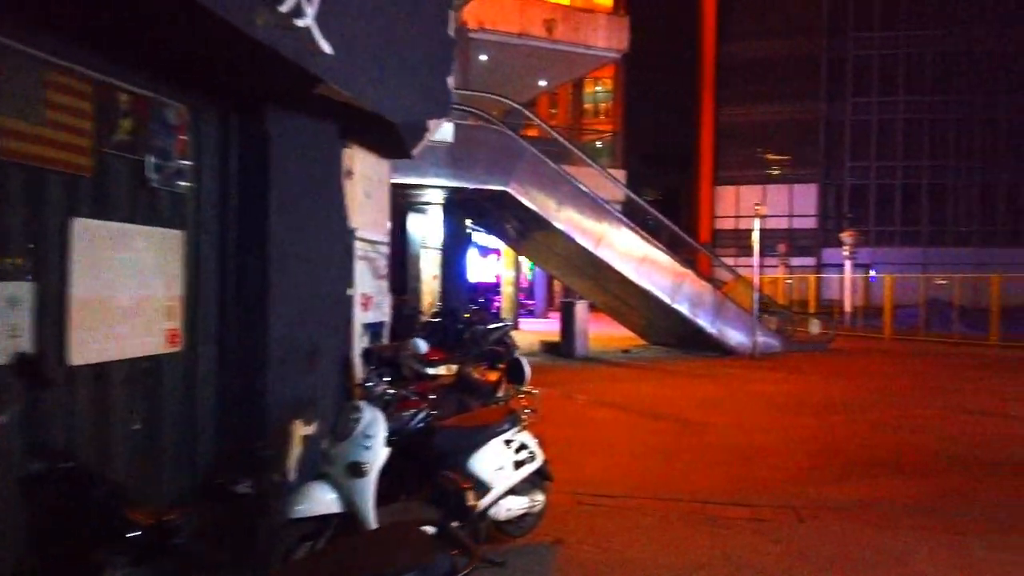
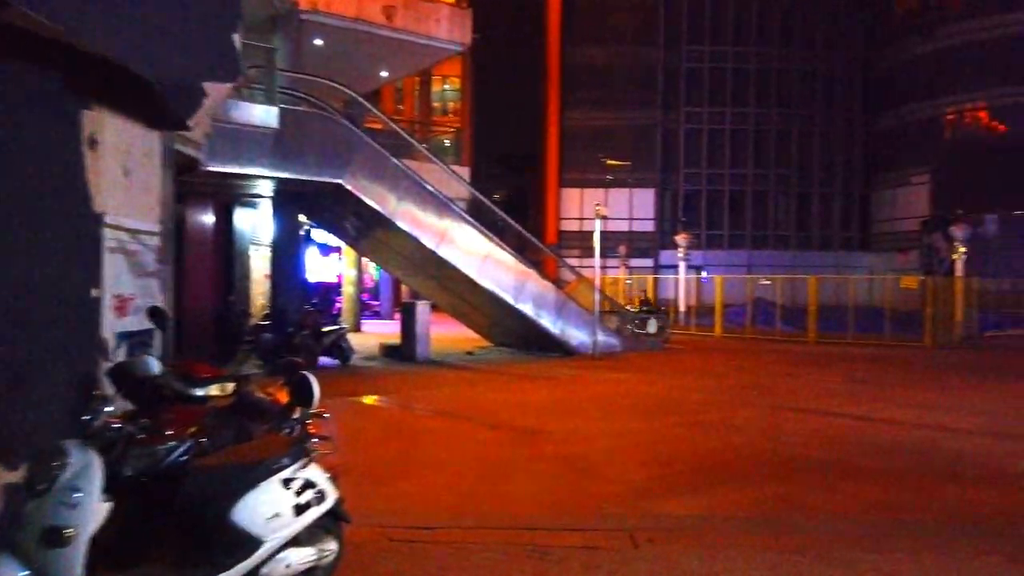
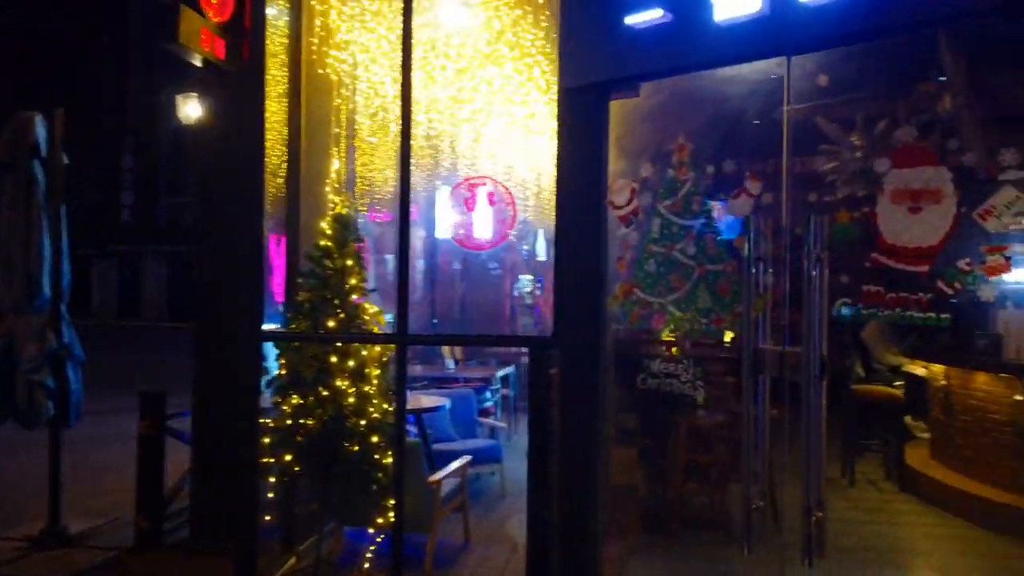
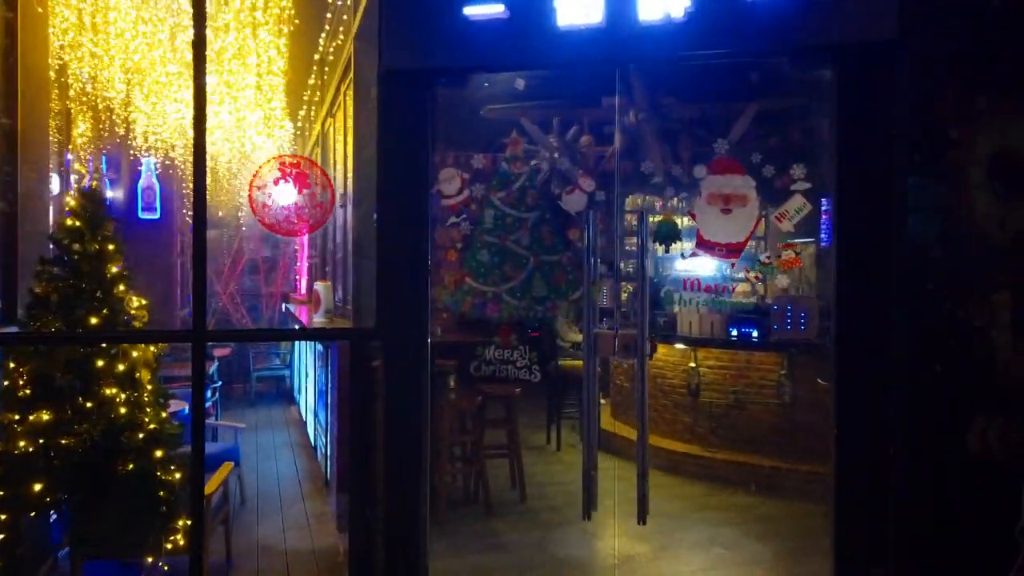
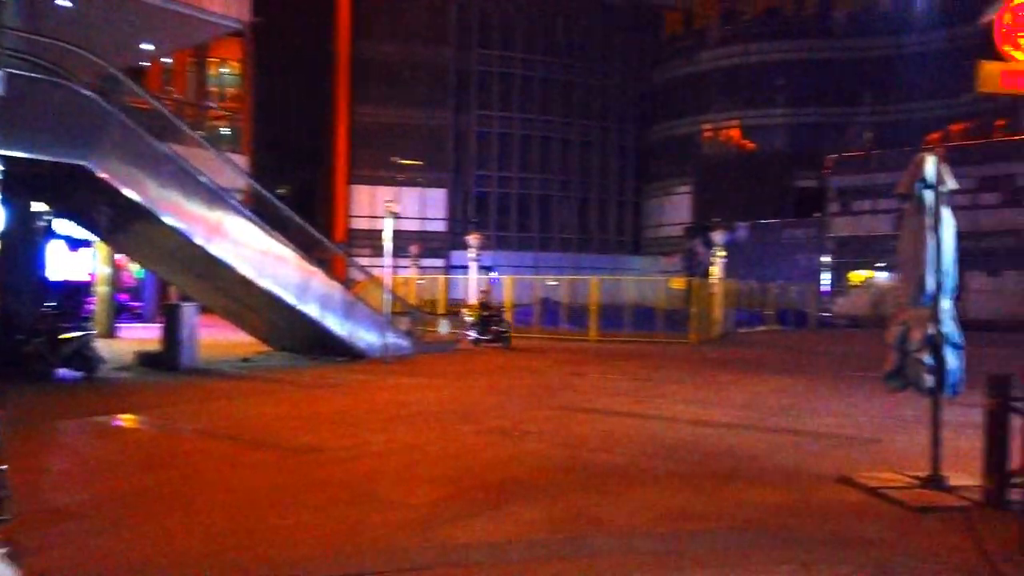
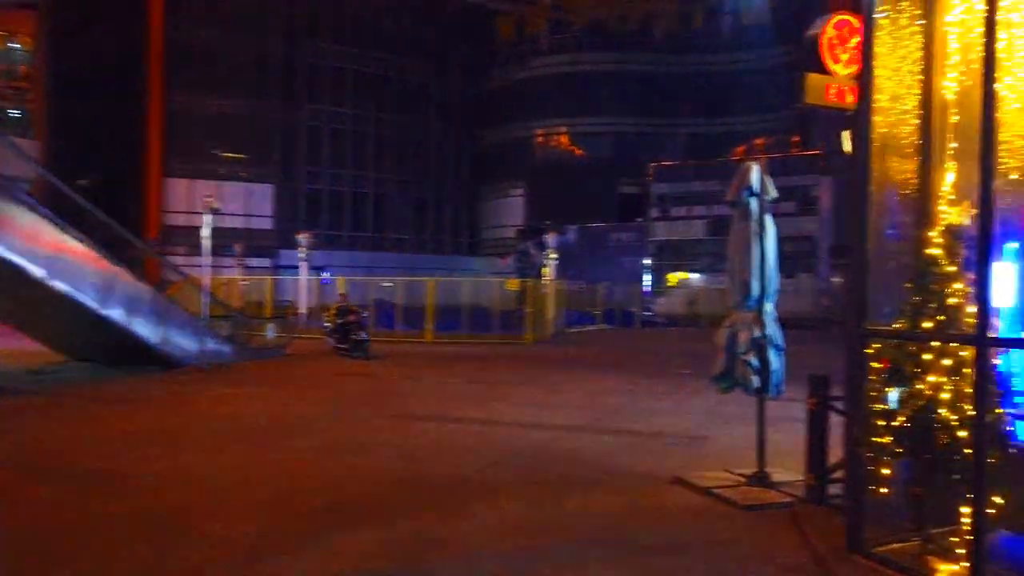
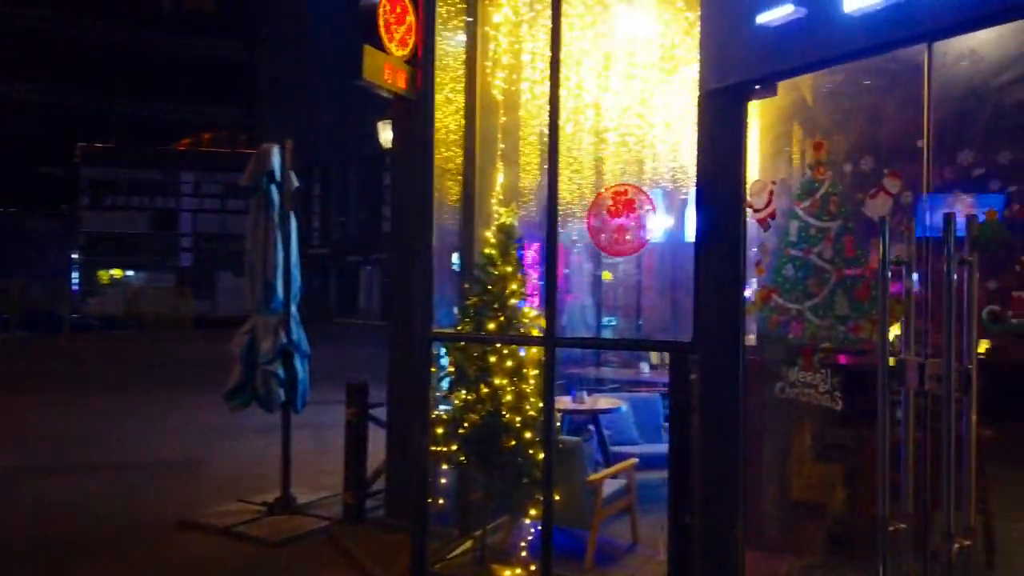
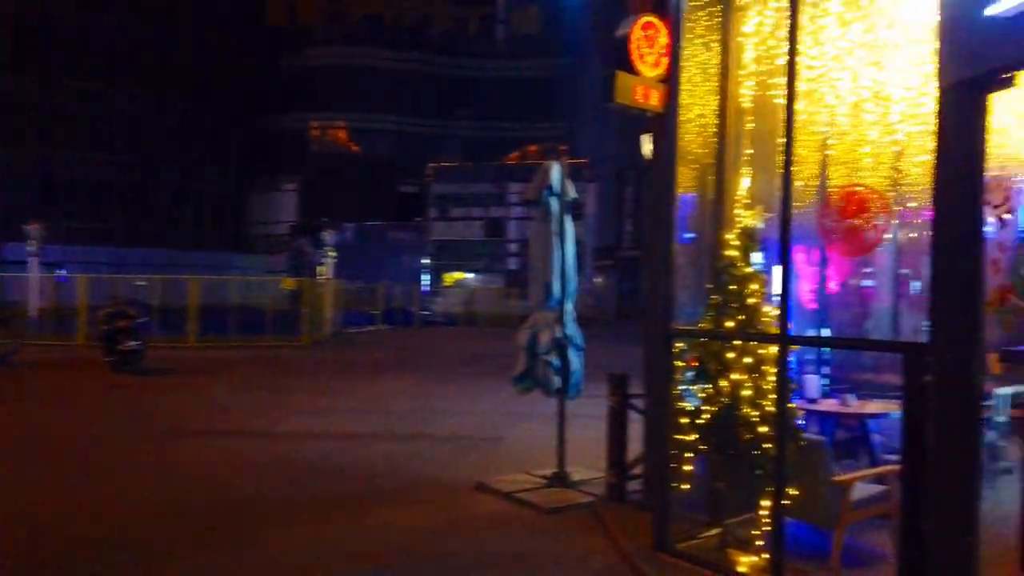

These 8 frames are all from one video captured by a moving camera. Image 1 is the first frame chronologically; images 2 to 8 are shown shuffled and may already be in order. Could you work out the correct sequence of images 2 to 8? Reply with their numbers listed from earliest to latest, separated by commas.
2, 5, 6, 8, 7, 3, 4
